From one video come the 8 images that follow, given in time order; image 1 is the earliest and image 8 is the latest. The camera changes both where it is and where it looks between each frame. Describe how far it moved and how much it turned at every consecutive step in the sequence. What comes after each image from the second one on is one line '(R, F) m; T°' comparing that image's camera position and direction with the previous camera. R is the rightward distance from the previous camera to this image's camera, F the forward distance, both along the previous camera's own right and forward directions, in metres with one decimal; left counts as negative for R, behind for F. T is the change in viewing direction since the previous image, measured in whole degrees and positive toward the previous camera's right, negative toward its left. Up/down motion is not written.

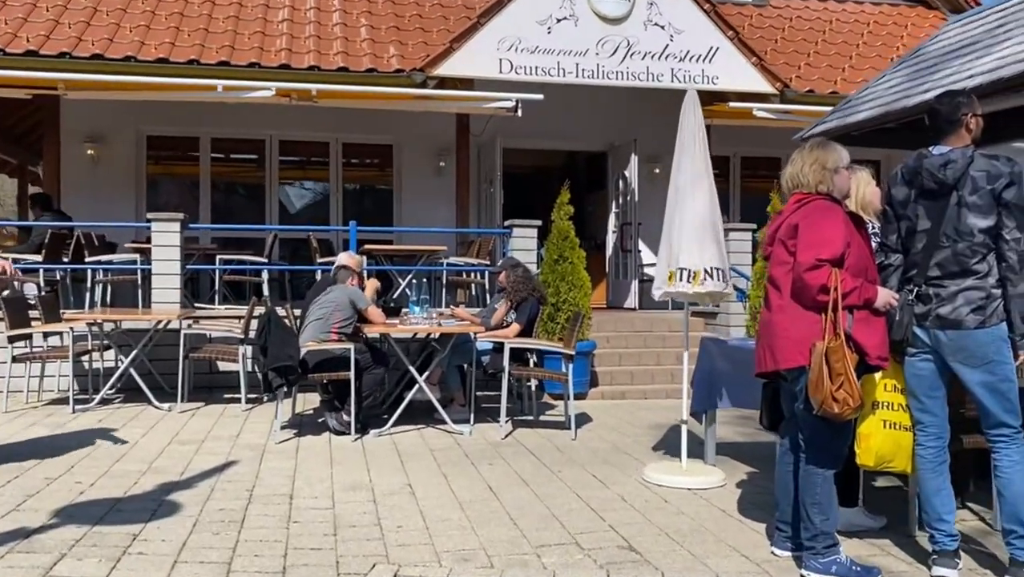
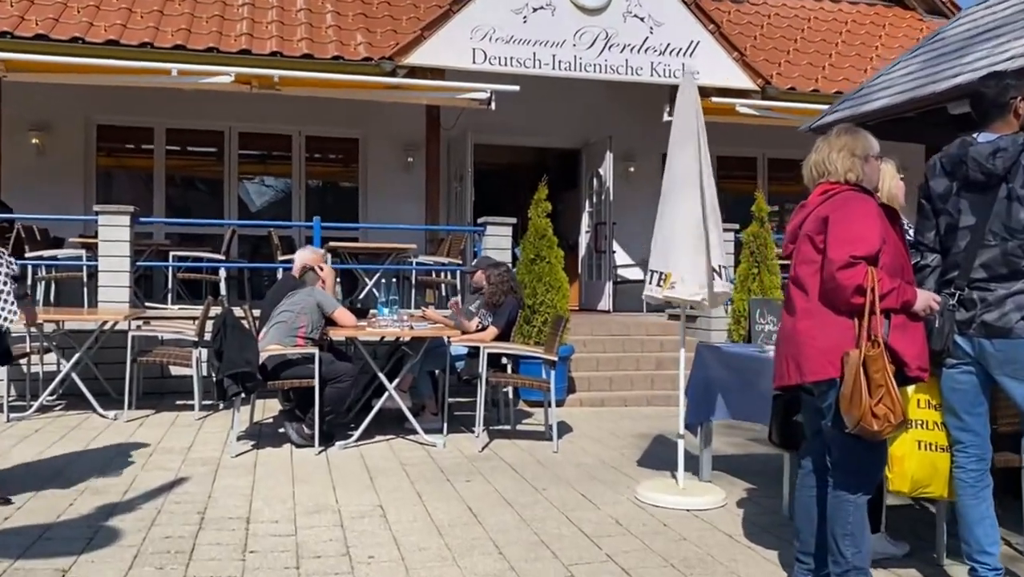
(-0.1, +0.5) m; +2°
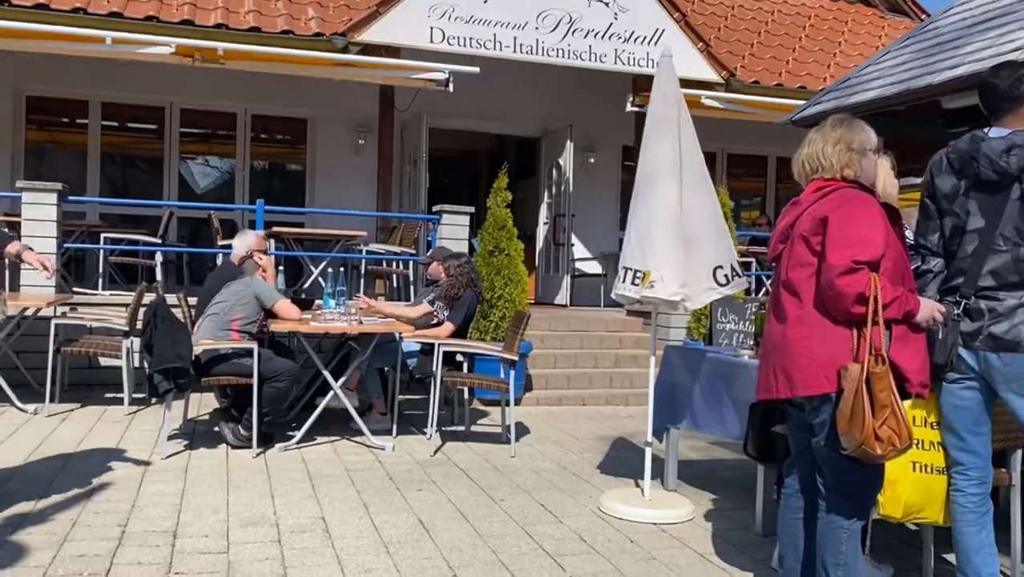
(0.0, +0.4) m; +3°
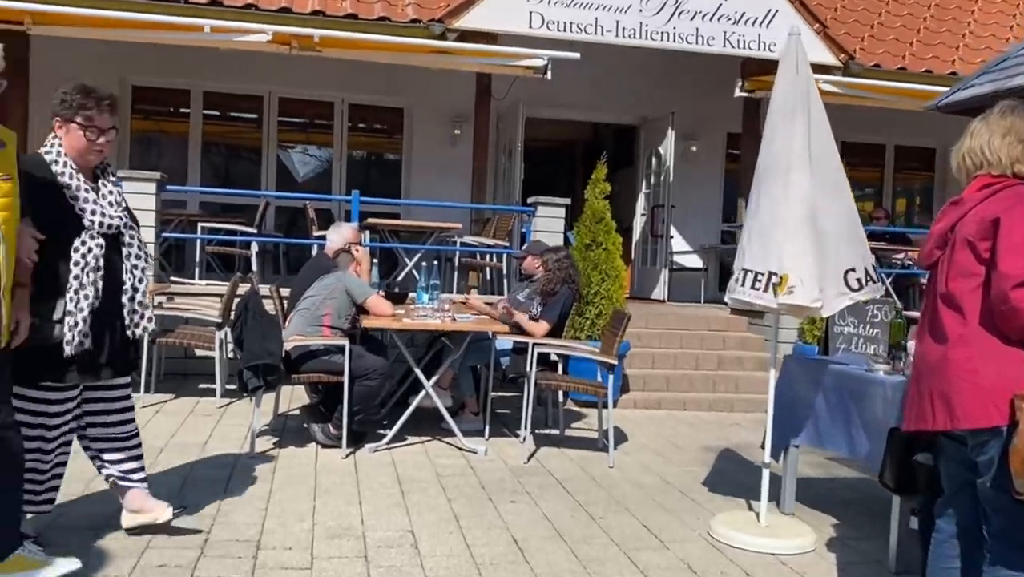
(-0.1, +0.3) m; -6°
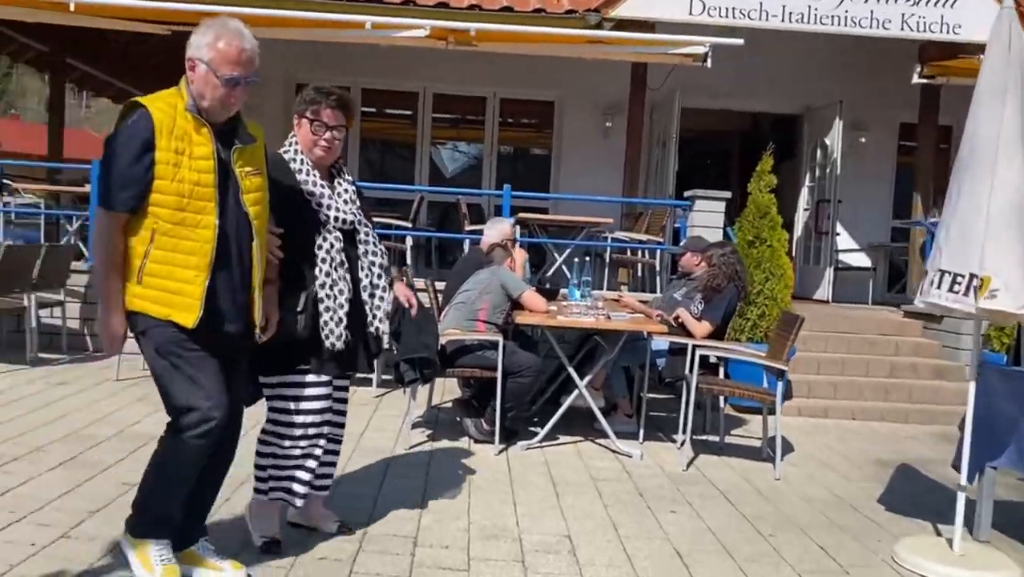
(-0.1, +0.2) m; -9°
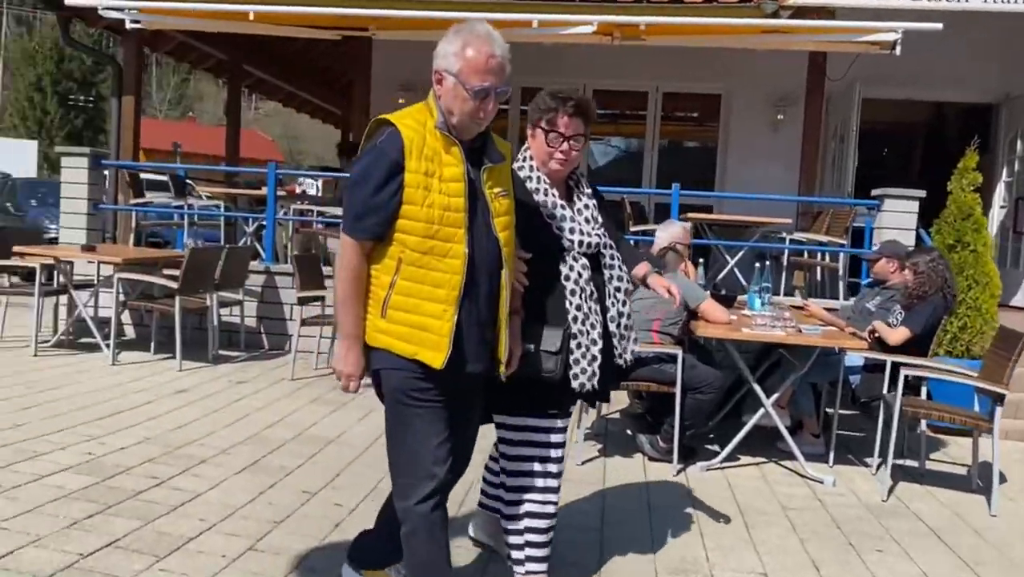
(-0.2, +0.2) m; -9°
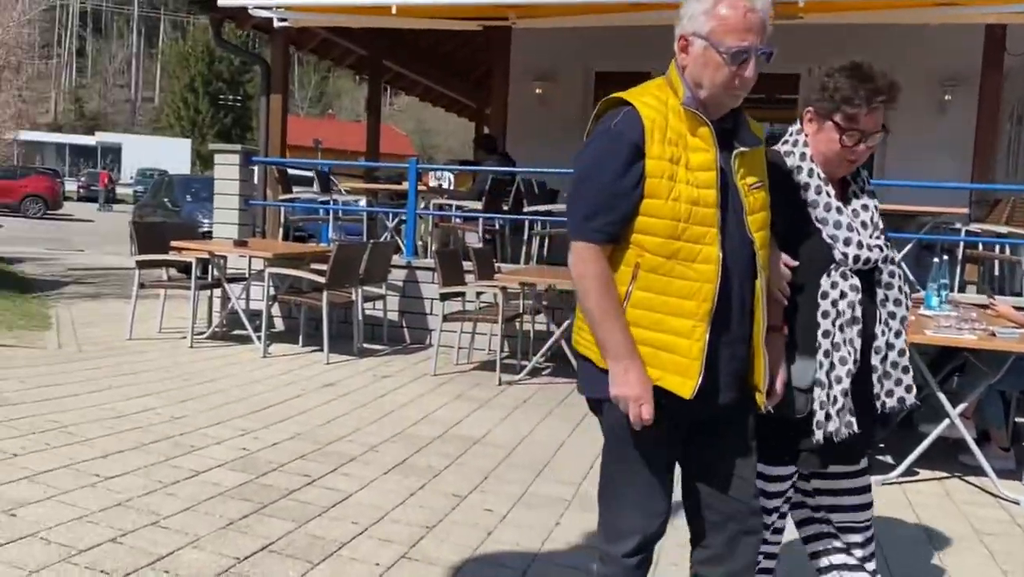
(-0.1, +0.2) m; -8°
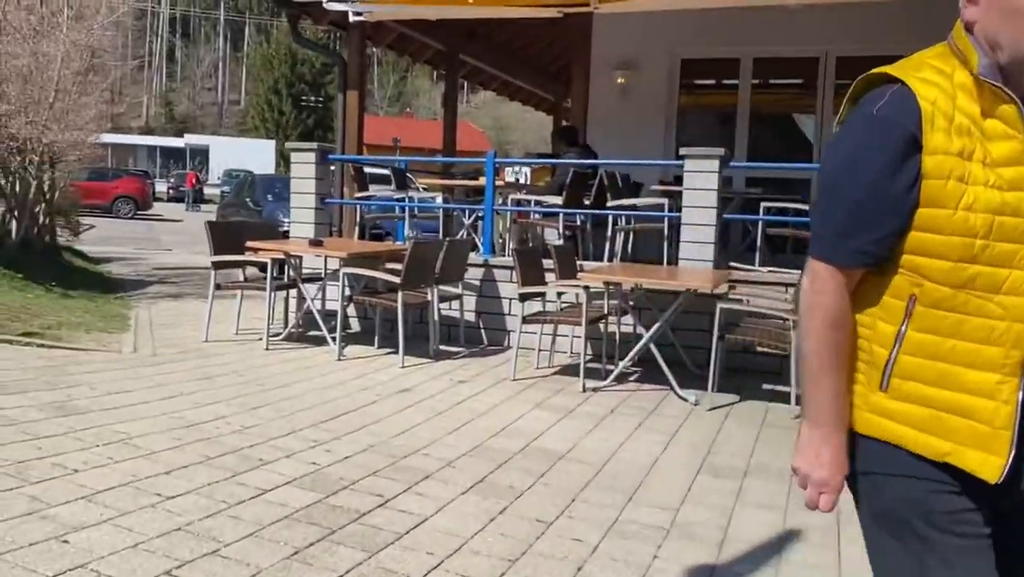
(0.0, +0.4) m; -5°
